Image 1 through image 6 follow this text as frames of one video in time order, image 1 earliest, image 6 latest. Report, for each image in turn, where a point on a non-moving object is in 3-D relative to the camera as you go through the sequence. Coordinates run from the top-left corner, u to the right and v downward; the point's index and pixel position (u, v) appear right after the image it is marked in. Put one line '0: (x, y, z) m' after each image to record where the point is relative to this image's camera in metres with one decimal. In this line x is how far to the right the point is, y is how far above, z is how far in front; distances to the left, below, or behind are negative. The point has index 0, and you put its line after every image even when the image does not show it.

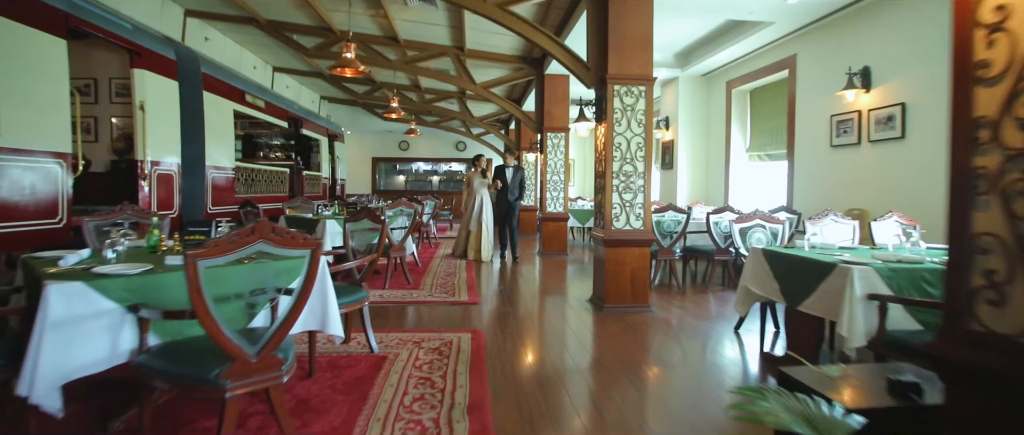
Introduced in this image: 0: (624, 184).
0: (+0.8, +0.2, +3.9) m
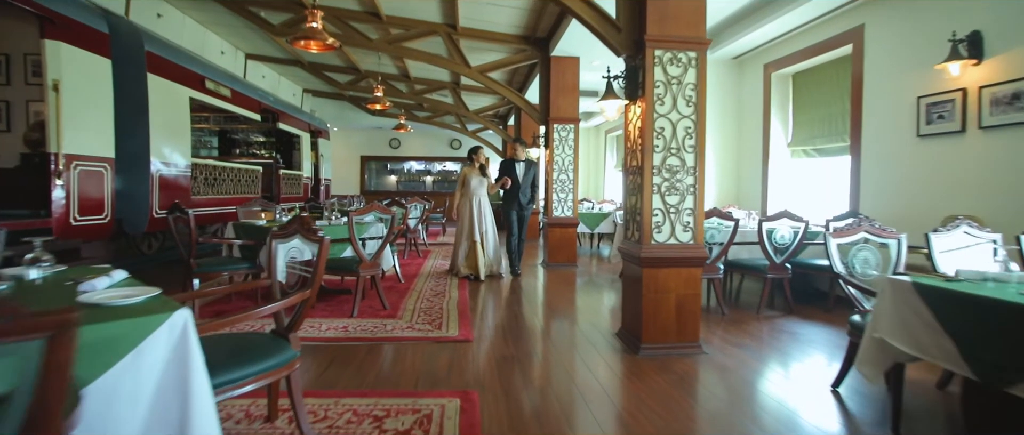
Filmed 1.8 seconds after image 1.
0: (+0.8, +0.2, +2.9) m
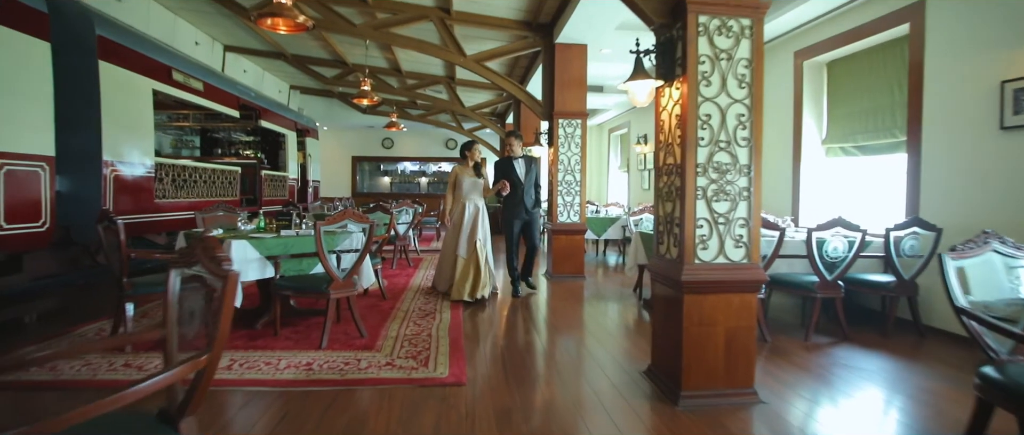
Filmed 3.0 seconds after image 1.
0: (+0.8, +0.1, +2.3) m
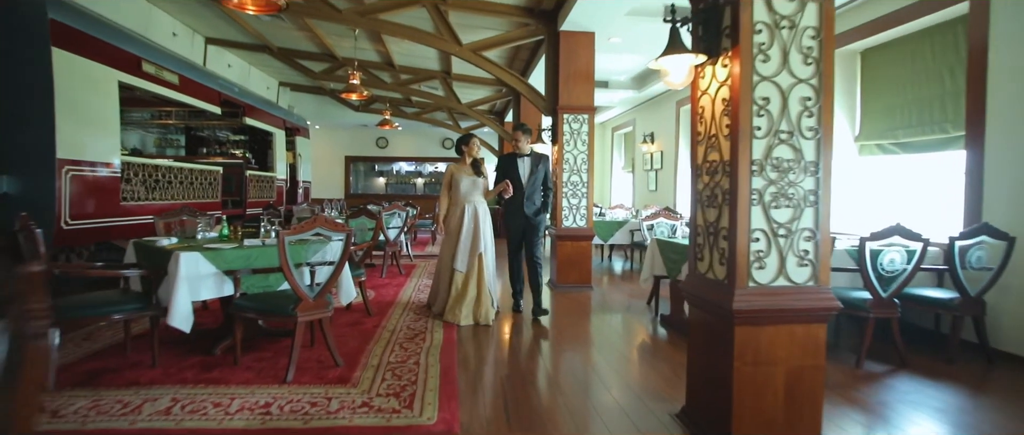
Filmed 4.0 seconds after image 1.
0: (+0.8, +0.1, +1.8) m
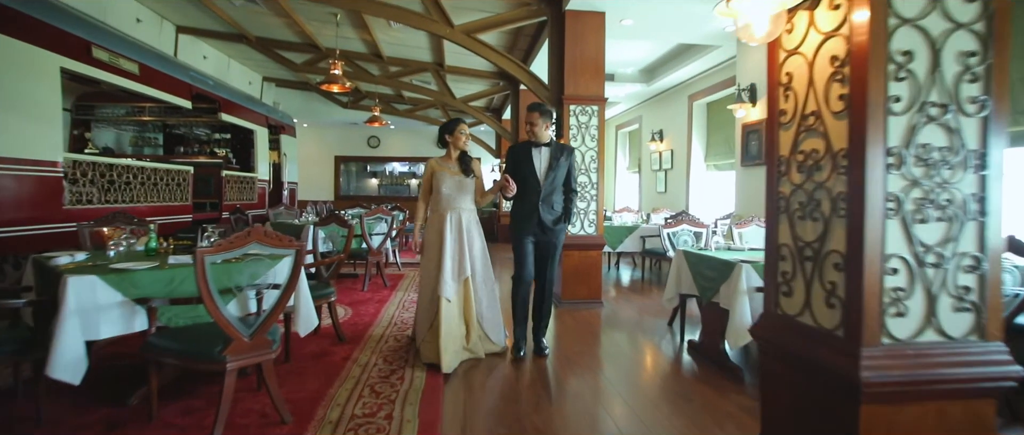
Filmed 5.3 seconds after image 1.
0: (+0.8, 0.0, +1.2) m
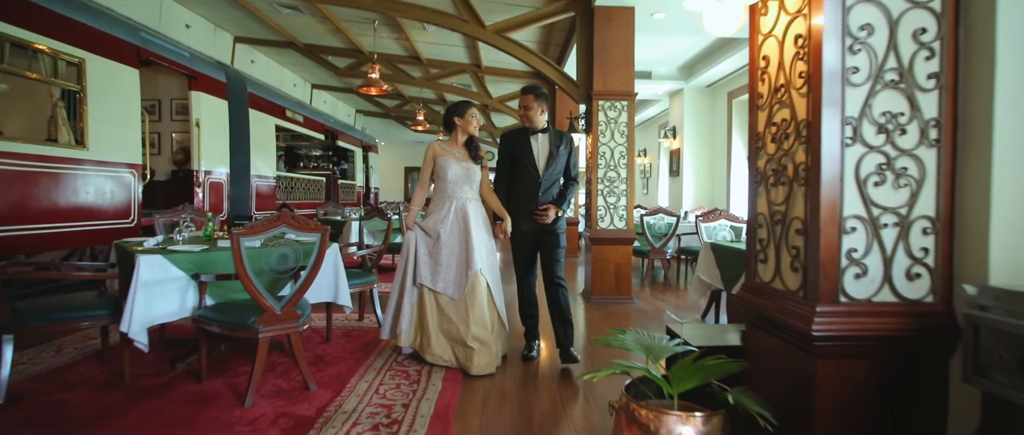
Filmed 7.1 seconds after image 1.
0: (+0.8, +0.1, +1.2) m
